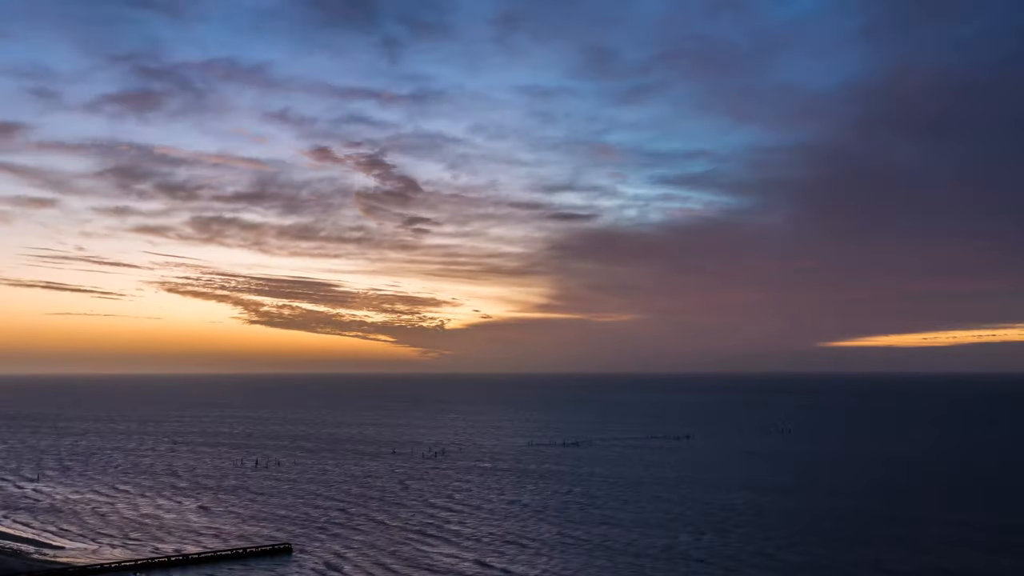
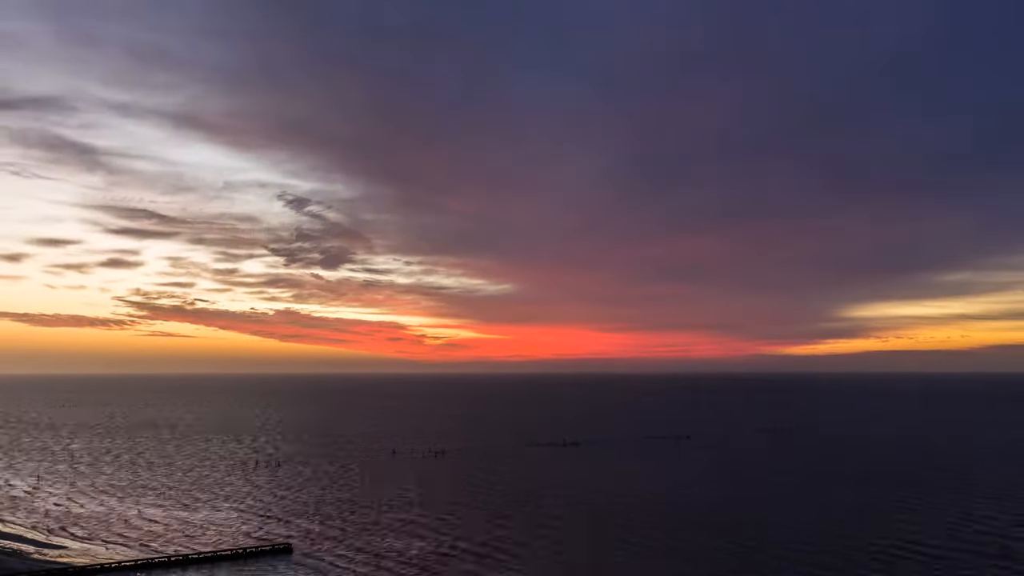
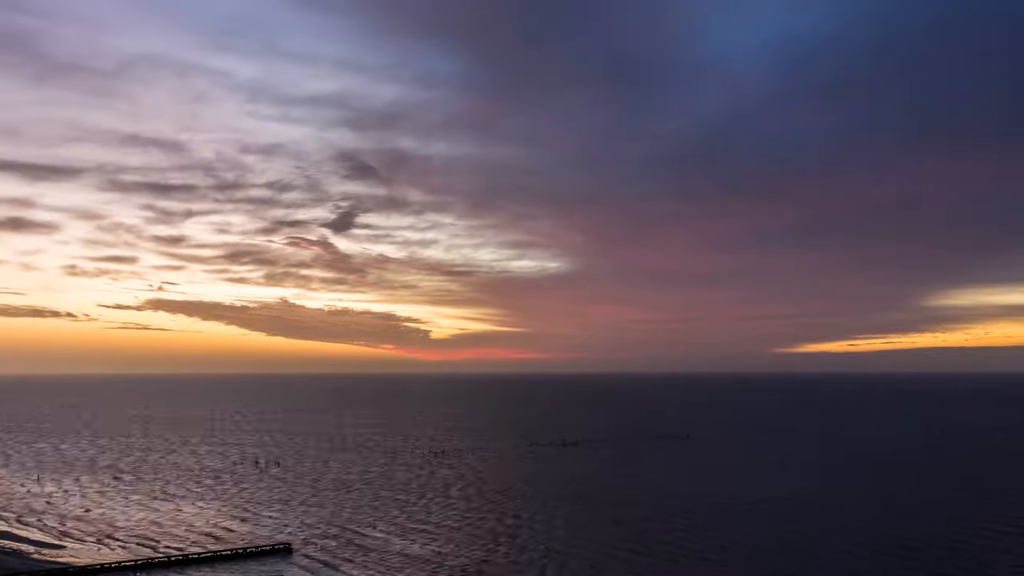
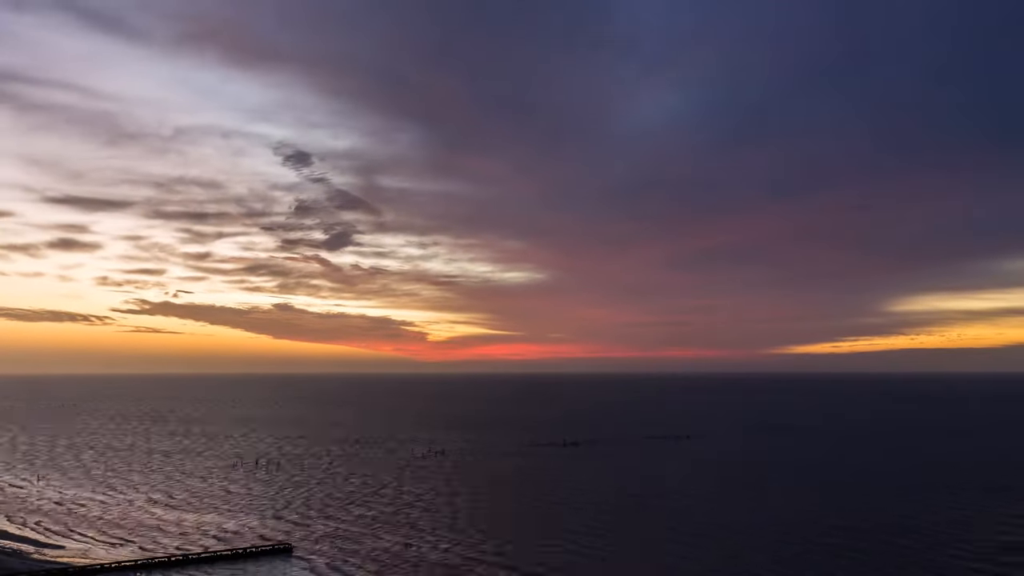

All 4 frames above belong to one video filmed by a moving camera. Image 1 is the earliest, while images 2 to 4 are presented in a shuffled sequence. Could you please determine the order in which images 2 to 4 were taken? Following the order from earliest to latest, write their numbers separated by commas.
3, 4, 2
